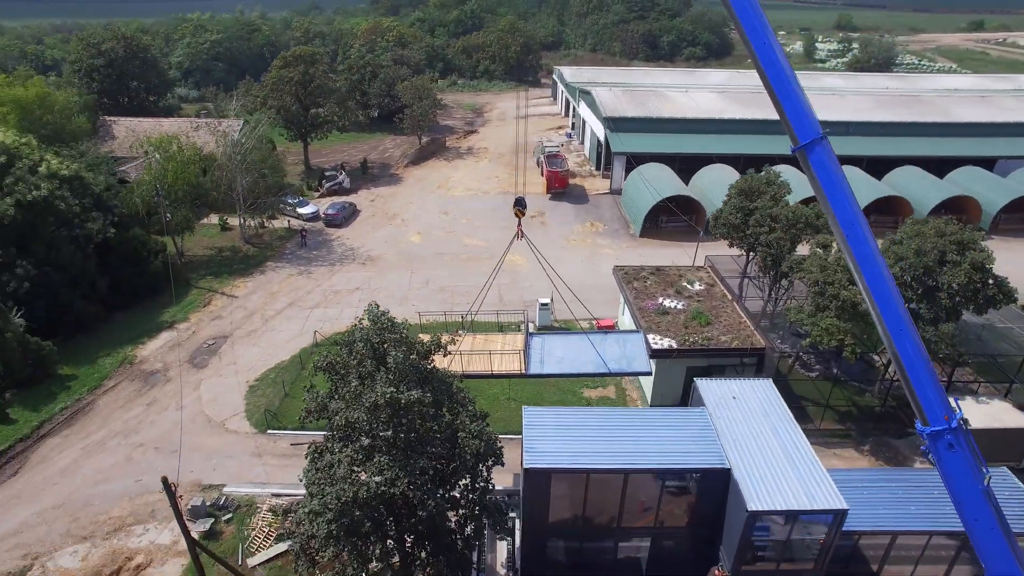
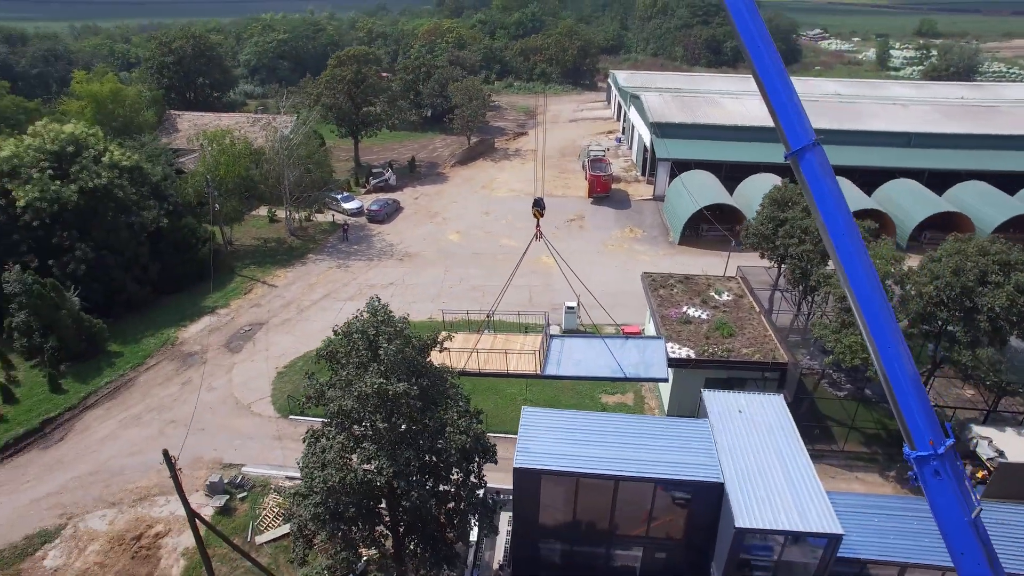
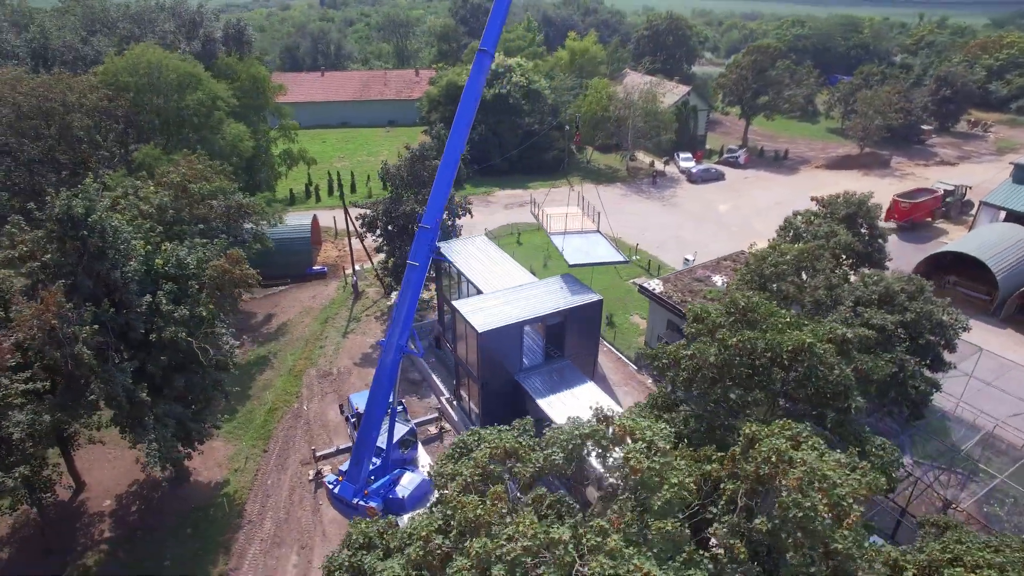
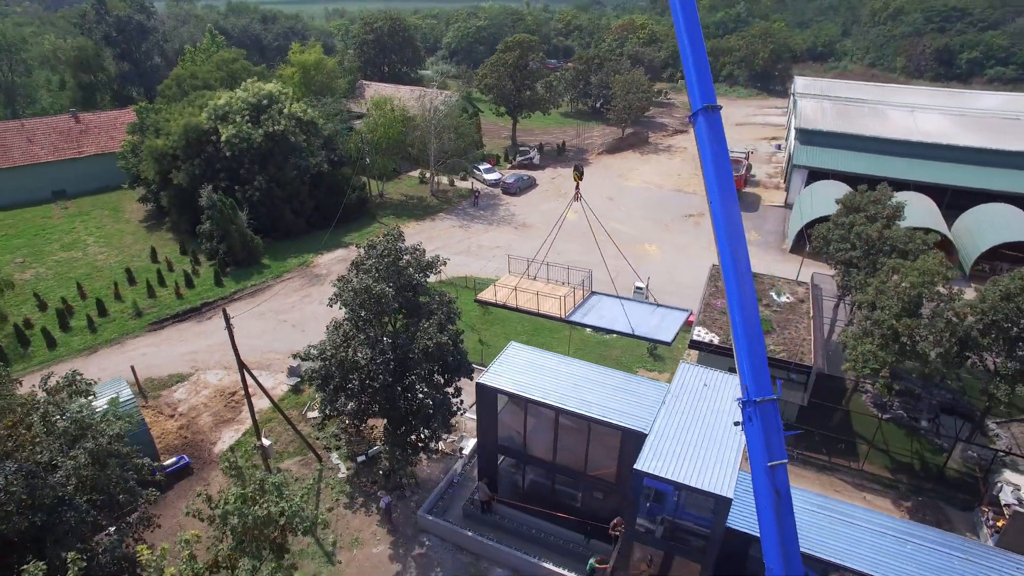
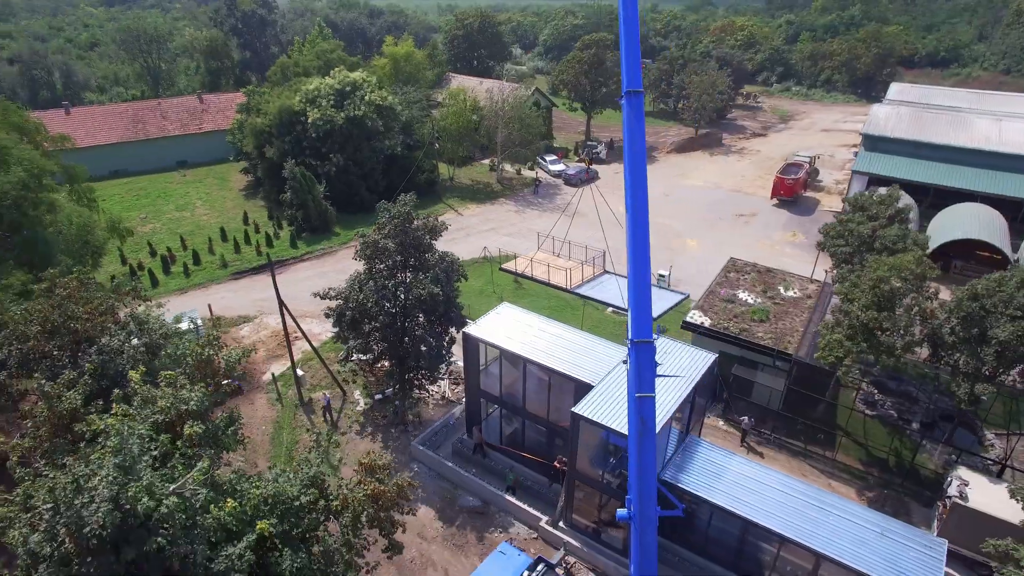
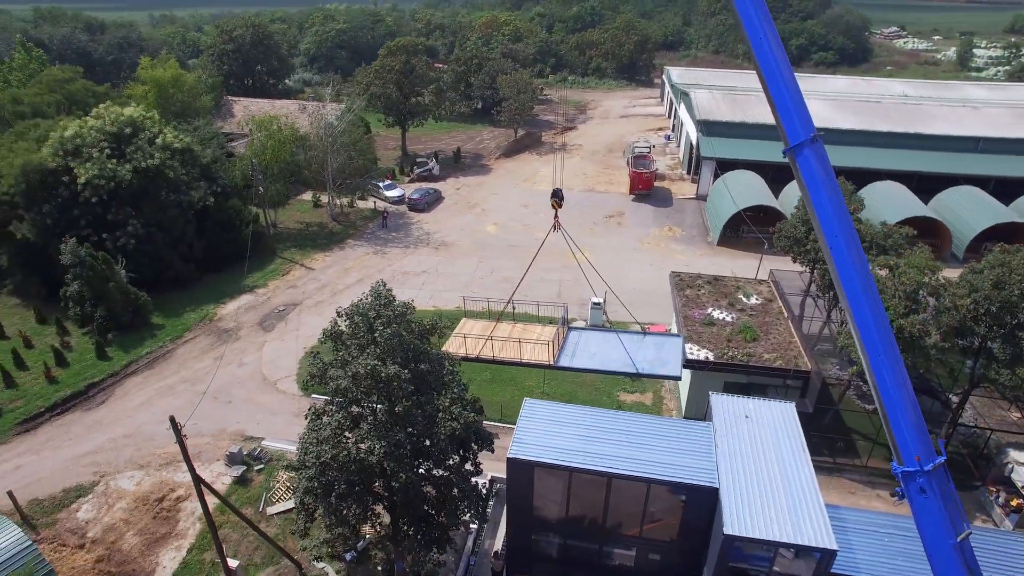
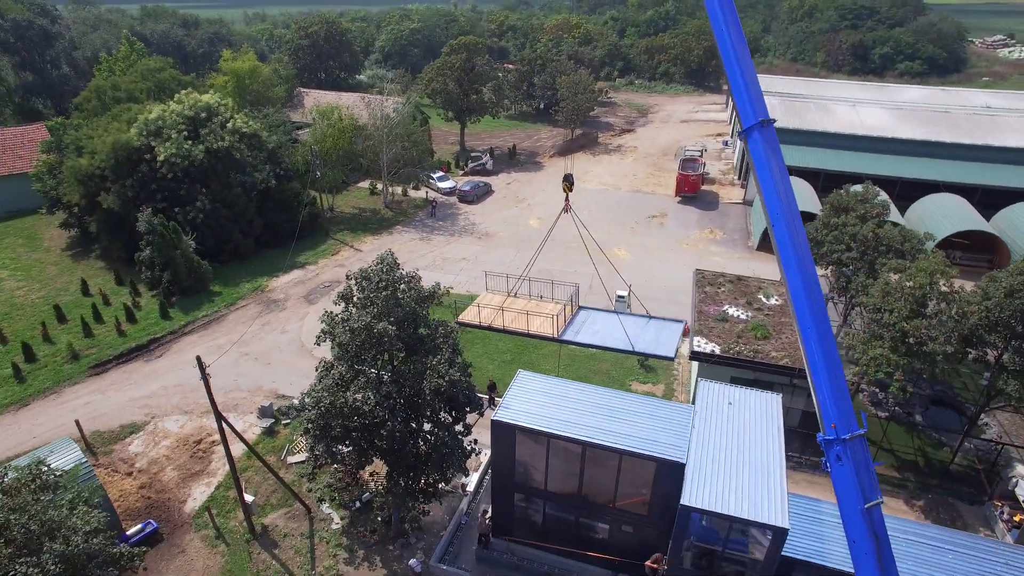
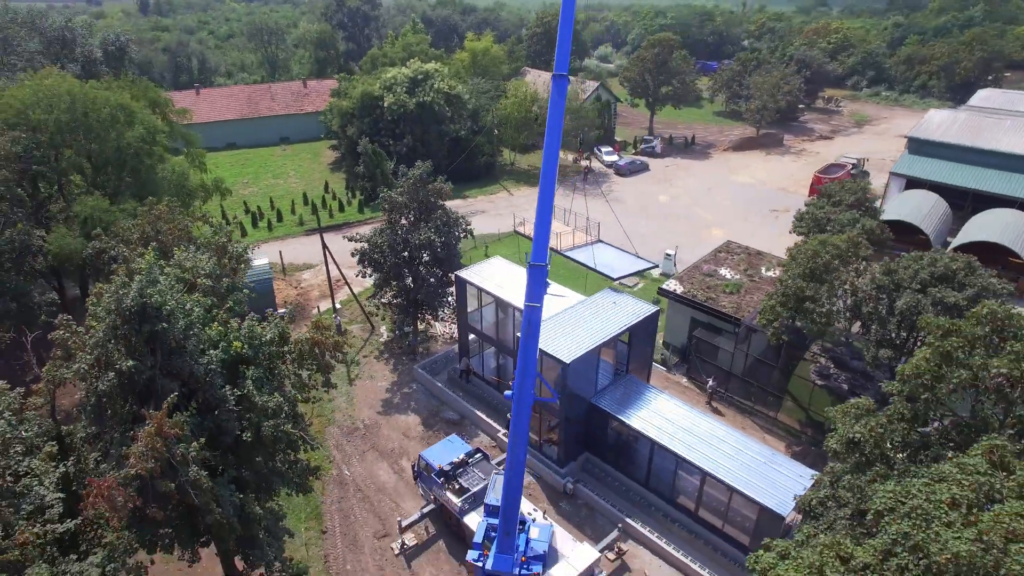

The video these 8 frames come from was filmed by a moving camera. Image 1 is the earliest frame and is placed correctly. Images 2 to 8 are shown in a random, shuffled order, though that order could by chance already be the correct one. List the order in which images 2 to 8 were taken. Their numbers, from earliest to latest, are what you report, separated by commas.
2, 6, 7, 4, 5, 8, 3
